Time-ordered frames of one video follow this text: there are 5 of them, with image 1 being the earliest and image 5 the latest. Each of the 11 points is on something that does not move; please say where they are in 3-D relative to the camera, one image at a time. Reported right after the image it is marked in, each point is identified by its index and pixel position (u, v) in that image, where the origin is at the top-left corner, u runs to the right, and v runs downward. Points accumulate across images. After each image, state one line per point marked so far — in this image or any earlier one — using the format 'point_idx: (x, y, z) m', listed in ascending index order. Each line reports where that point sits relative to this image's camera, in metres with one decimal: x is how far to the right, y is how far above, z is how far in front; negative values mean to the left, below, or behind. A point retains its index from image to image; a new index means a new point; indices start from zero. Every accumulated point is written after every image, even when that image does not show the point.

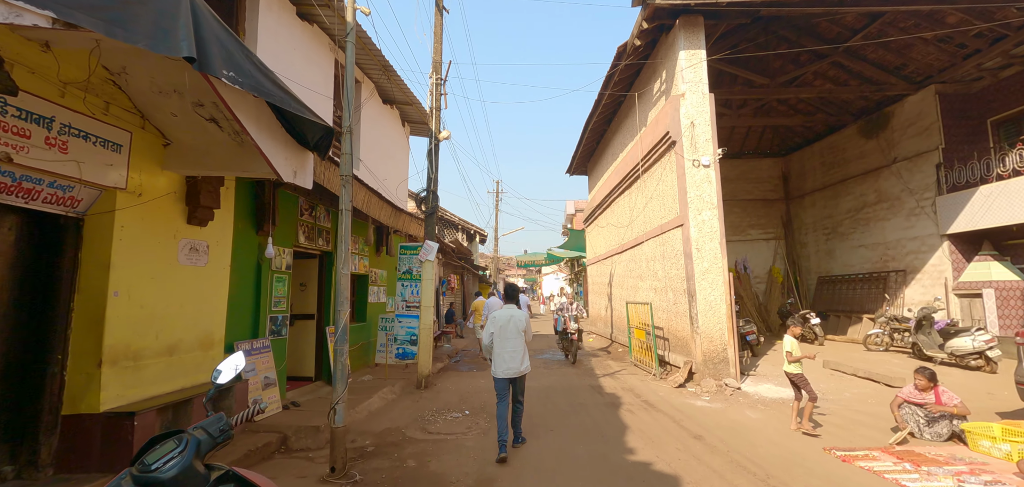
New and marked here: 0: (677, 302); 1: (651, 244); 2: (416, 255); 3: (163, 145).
0: (+3.0, -1.1, +8.3) m
1: (+2.9, 0.0, +9.6) m
2: (-1.7, -0.2, +8.0) m
3: (-3.4, +1.0, +4.5) m
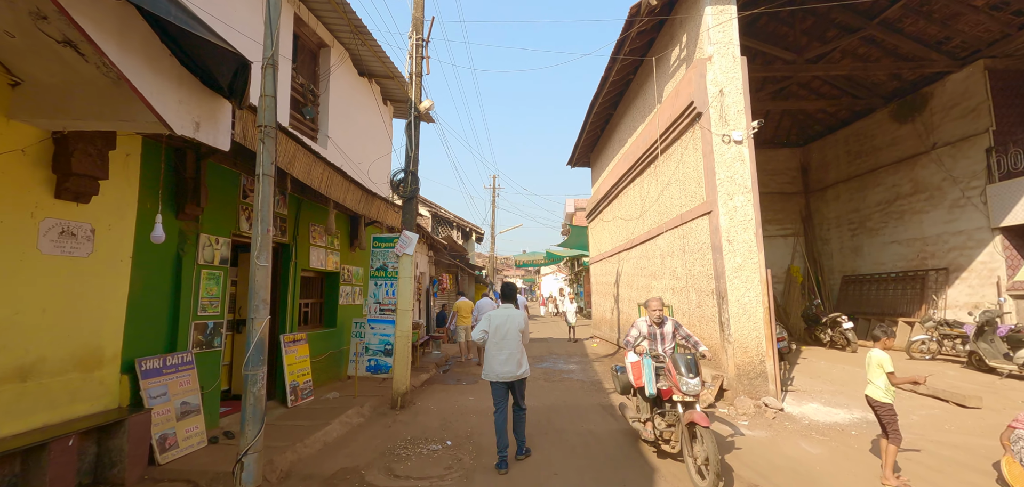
0: (+2.9, -0.9, +7.0) m
1: (+2.8, +0.1, +8.3) m
2: (-1.8, -0.1, +6.7) m
3: (-3.5, +1.1, +3.2) m
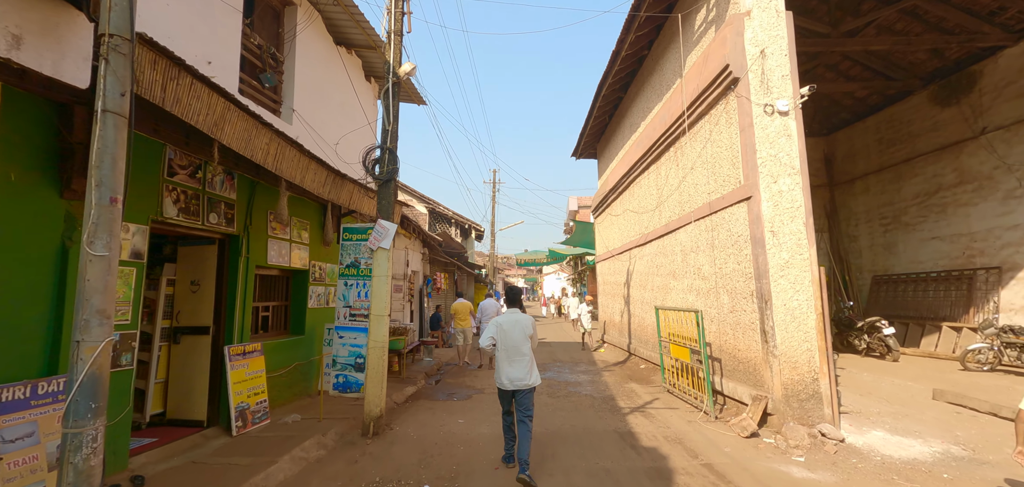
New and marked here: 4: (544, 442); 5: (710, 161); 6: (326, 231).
0: (+2.9, -0.9, +5.9) m
1: (+2.8, +0.2, +7.2) m
2: (-1.8, 0.0, +5.6) m
3: (-3.5, +1.2, +2.1) m
4: (+0.3, -2.2, +5.1) m
5: (+2.8, +1.2, +6.5) m
6: (-2.7, +0.2, +6.9) m
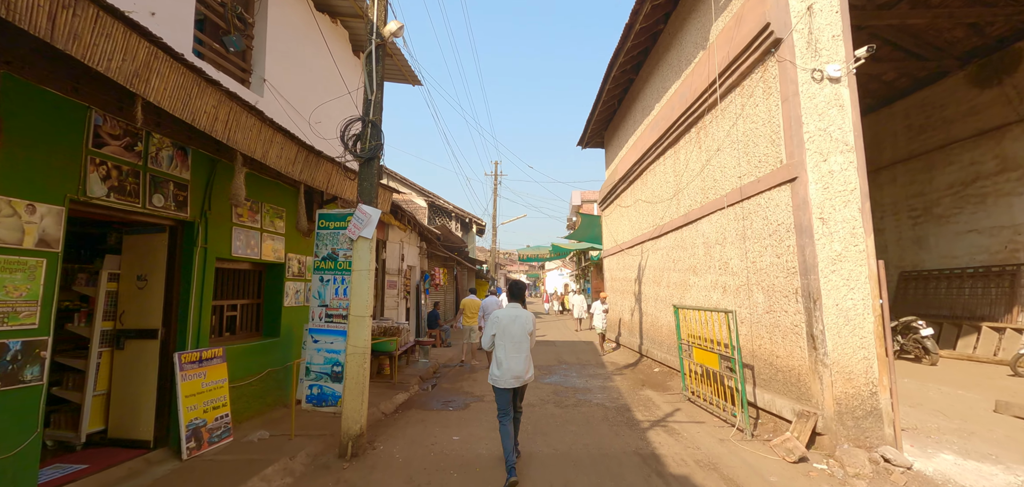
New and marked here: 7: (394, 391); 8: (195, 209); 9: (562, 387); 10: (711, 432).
0: (+2.9, -0.7, +5.1) m
1: (+2.8, +0.4, +6.4) m
2: (-1.8, +0.1, +4.8) m
3: (-3.5, +1.3, +1.3) m
4: (+0.4, -2.1, +4.3) m
5: (+2.8, +1.3, +5.6) m
6: (-2.7, +0.3, +6.1) m
7: (-1.8, -2.3, +7.1) m
8: (-3.1, +0.3, +4.5) m
9: (+0.8, -2.4, +7.5) m
10: (+2.2, -2.1, +5.2) m
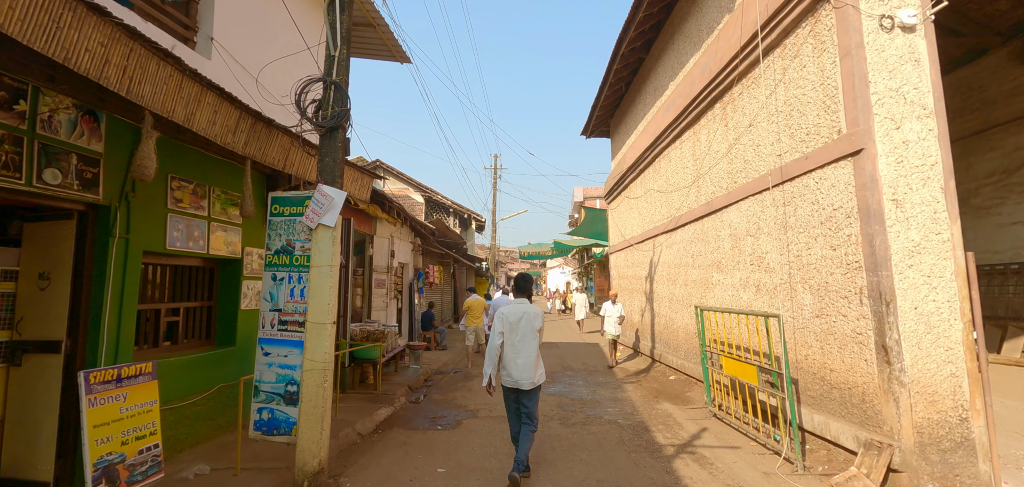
0: (+2.9, -0.6, +4.2) m
1: (+2.8, +0.5, +5.5) m
2: (-1.8, +0.2, +3.9) m
3: (-3.5, +1.4, +0.4) m
4: (+0.3, -2.0, +3.4) m
5: (+2.8, +1.4, +4.7) m
6: (-2.7, +0.4, +5.3) m
7: (-1.8, -2.2, +6.2) m
8: (-3.1, +0.4, +3.6) m
9: (+0.8, -2.3, +6.7) m
10: (+2.2, -2.0, +4.3) m
